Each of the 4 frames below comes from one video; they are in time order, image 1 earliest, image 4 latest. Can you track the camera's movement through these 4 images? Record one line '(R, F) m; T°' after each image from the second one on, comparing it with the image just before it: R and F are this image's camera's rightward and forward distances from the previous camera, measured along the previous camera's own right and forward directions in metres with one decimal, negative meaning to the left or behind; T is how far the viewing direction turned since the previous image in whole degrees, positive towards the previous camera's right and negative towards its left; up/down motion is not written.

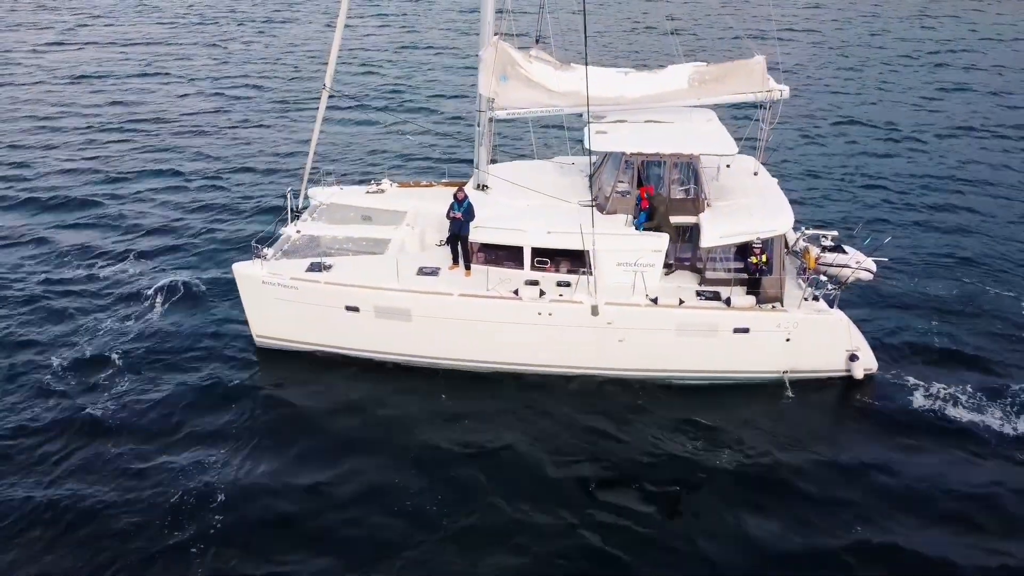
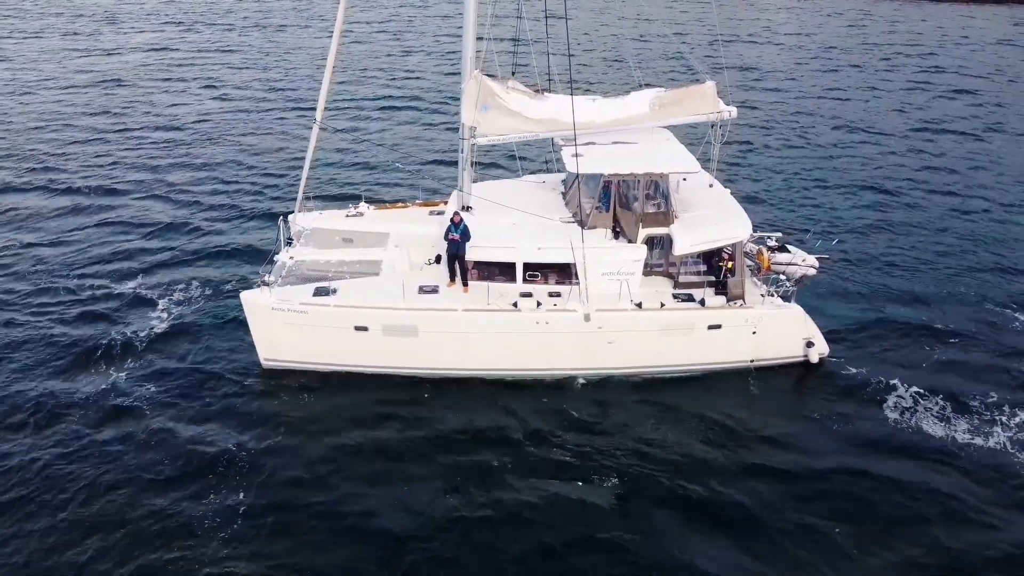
(-1.4, -1.2) m; +6°
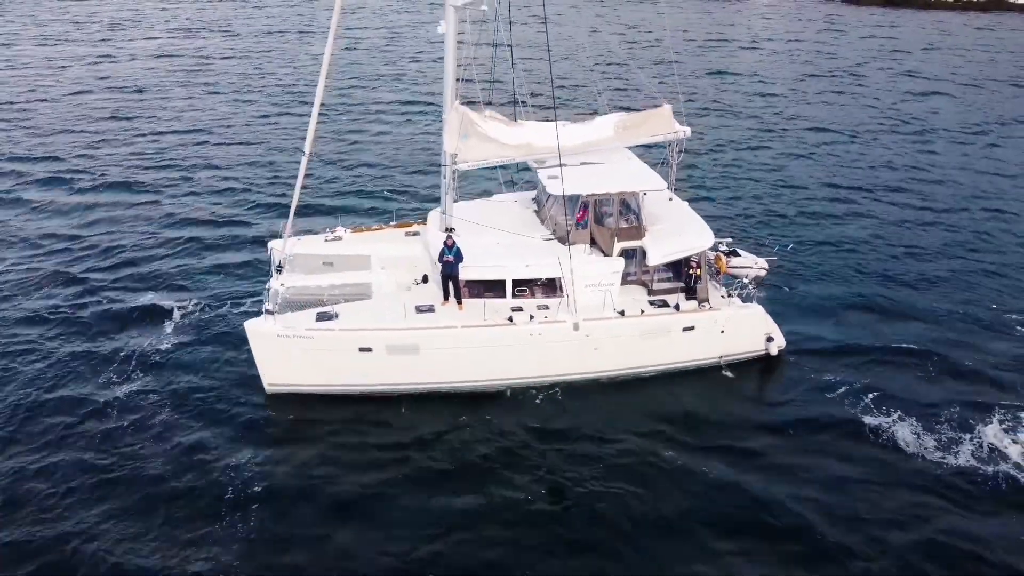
(-1.5, -1.0) m; +6°
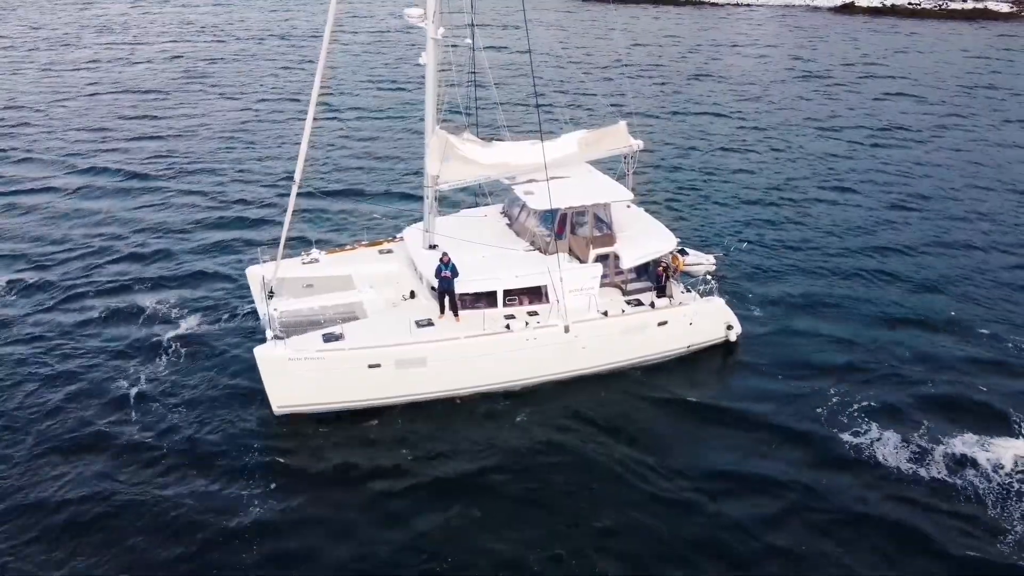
(-2.2, -1.1) m; +8°
